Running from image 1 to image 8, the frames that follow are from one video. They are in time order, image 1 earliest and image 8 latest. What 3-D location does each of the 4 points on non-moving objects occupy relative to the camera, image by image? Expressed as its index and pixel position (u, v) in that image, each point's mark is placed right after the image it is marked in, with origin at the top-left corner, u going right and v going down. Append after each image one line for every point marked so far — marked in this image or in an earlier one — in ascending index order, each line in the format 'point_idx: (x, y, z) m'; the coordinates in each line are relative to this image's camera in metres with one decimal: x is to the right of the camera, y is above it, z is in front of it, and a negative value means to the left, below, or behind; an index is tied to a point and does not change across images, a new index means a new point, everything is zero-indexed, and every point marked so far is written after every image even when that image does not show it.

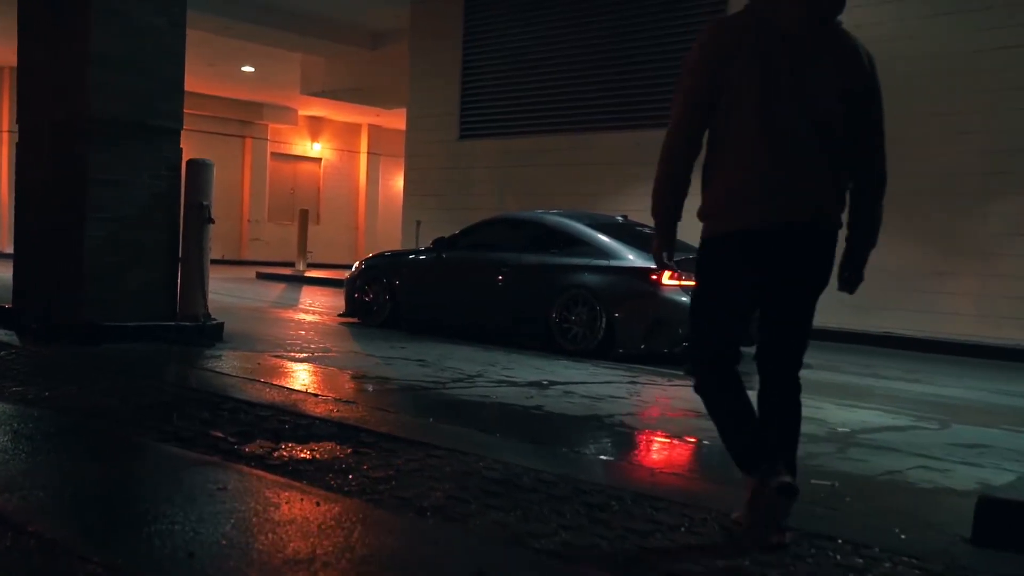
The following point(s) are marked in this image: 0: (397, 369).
0: (-0.9, -0.6, +7.5) m
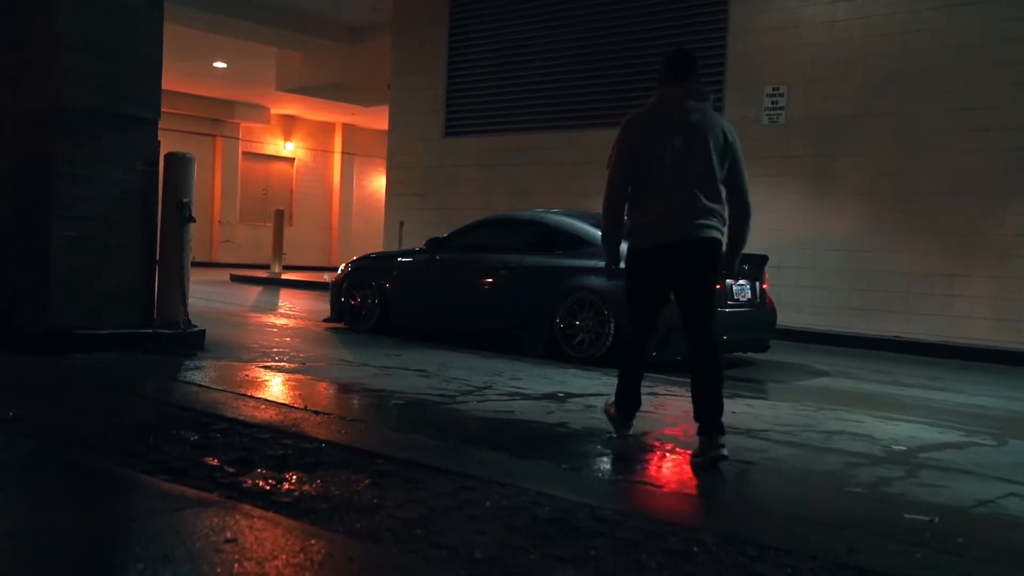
0: (-0.8, -0.6, +6.9) m
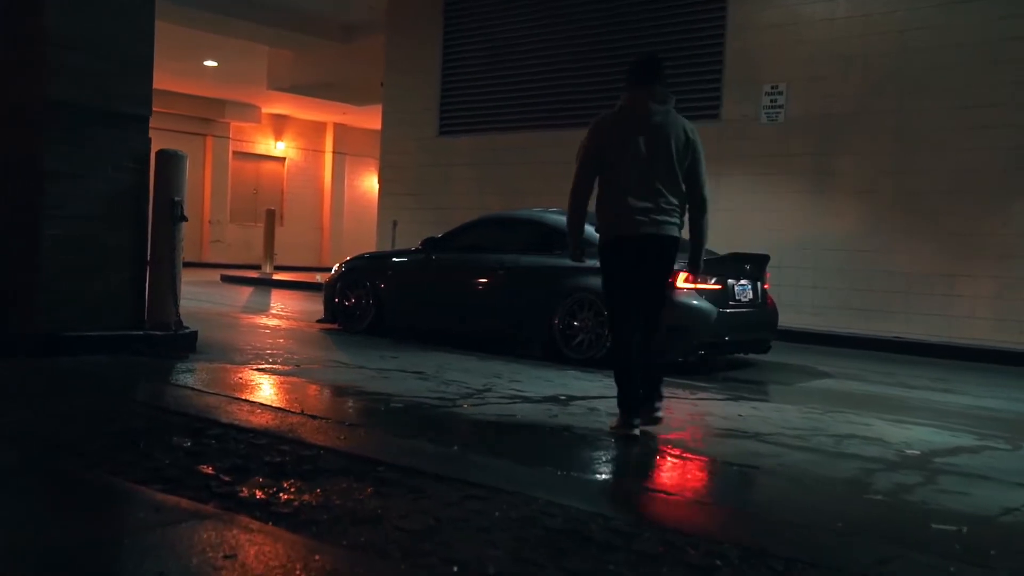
0: (-0.8, -0.6, +6.7) m
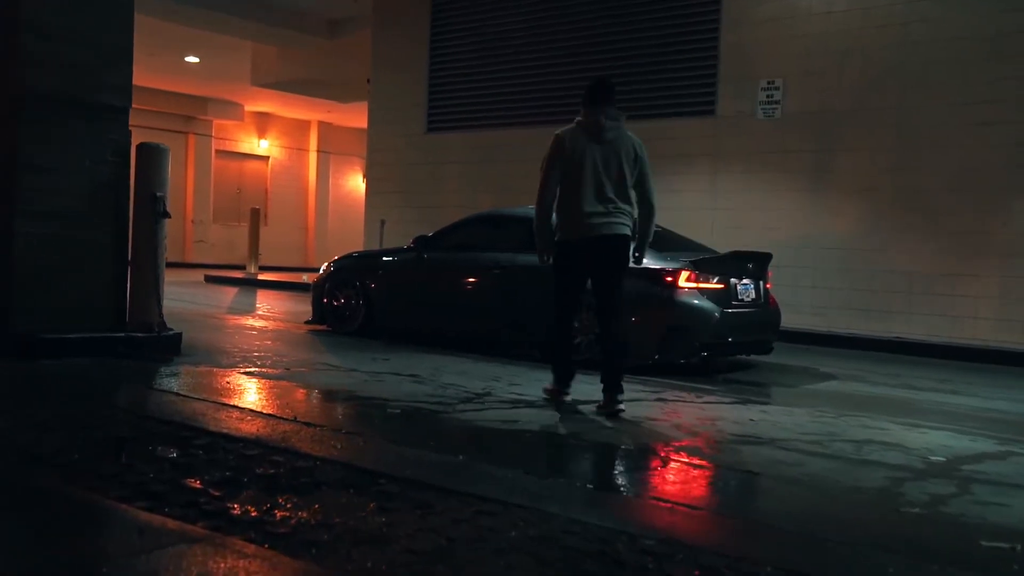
0: (-0.8, -0.6, +6.4) m
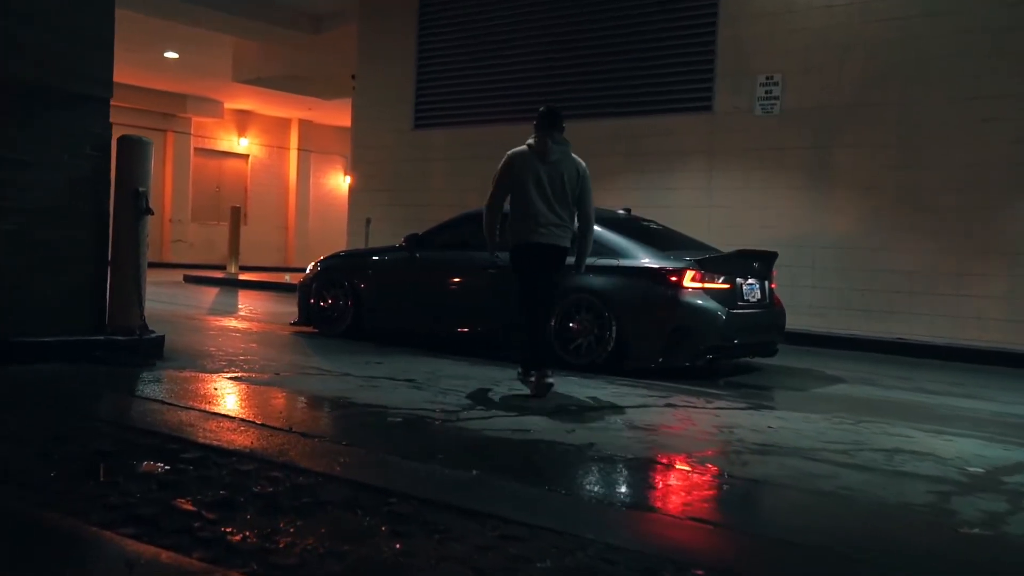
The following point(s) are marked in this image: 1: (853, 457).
0: (-0.8, -0.6, +6.1) m
1: (+1.6, -0.8, +4.7) m
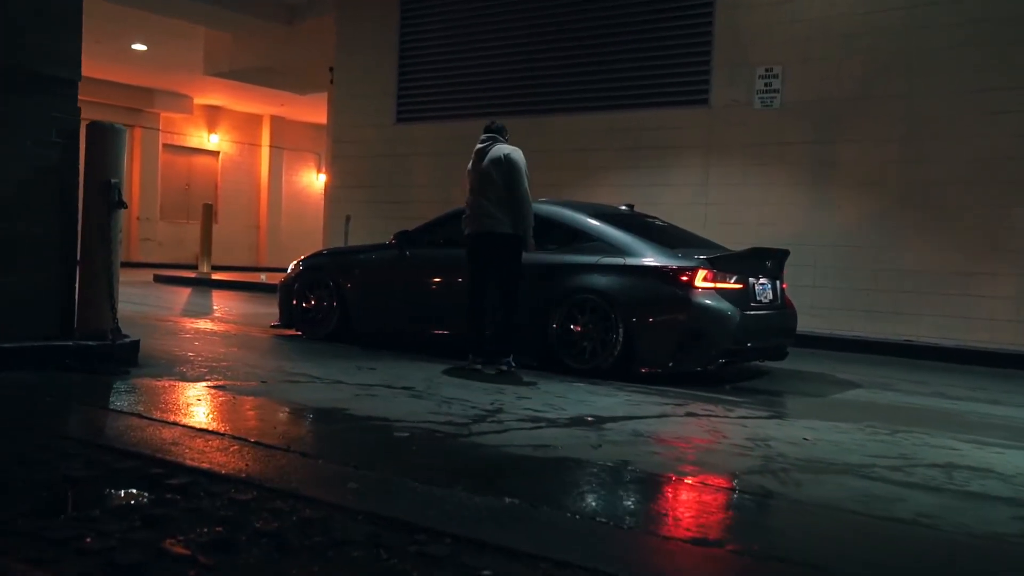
0: (-0.8, -0.6, +5.6) m
1: (+1.7, -0.8, +4.3) m
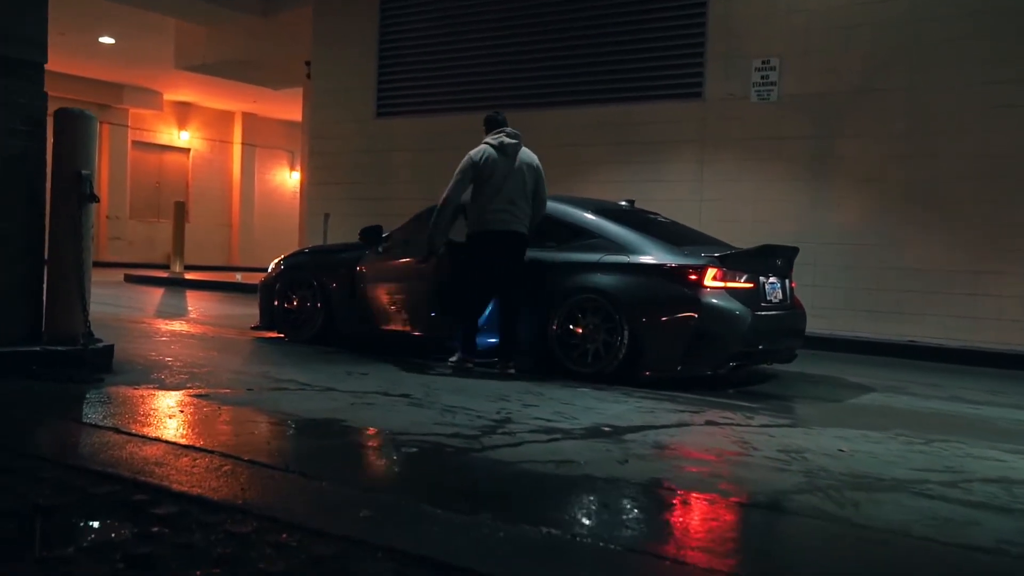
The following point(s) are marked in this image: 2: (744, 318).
0: (-0.7, -0.6, +5.2) m
1: (+1.8, -0.8, +3.9) m
2: (+1.6, -0.2, +7.0) m
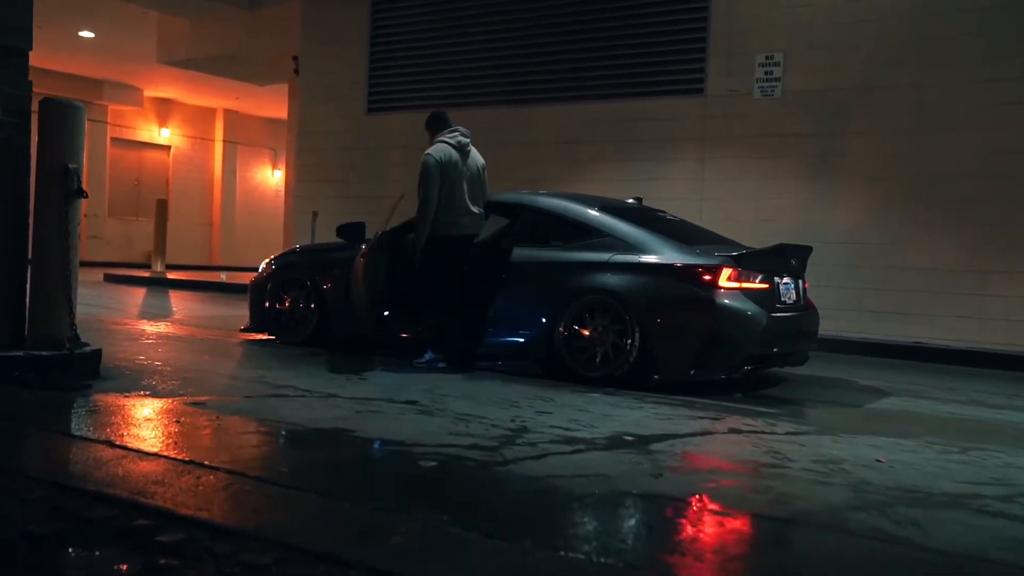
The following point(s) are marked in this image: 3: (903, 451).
0: (-0.6, -0.7, +4.9) m
1: (+1.9, -0.8, +3.7) m
2: (+1.7, -0.2, +6.7) m
3: (+1.9, -0.8, +4.9) m
